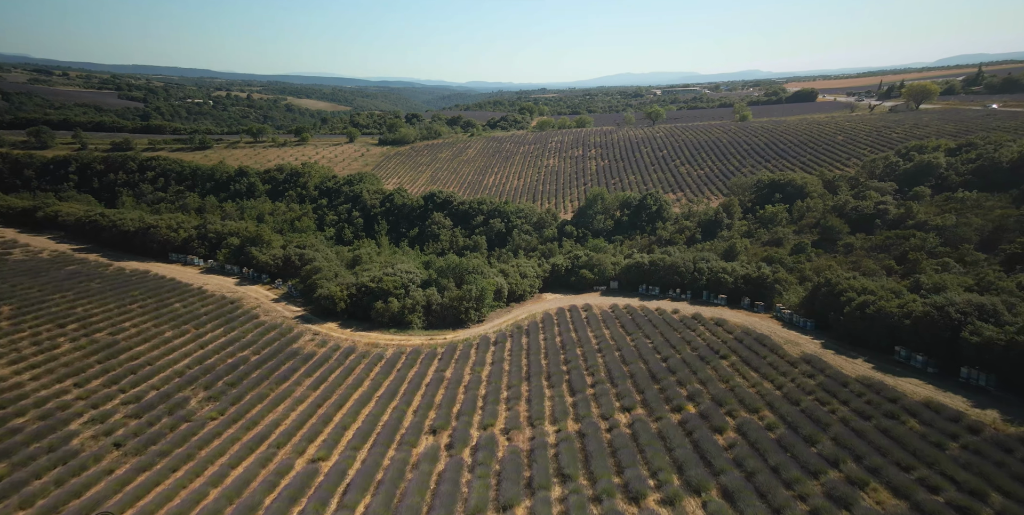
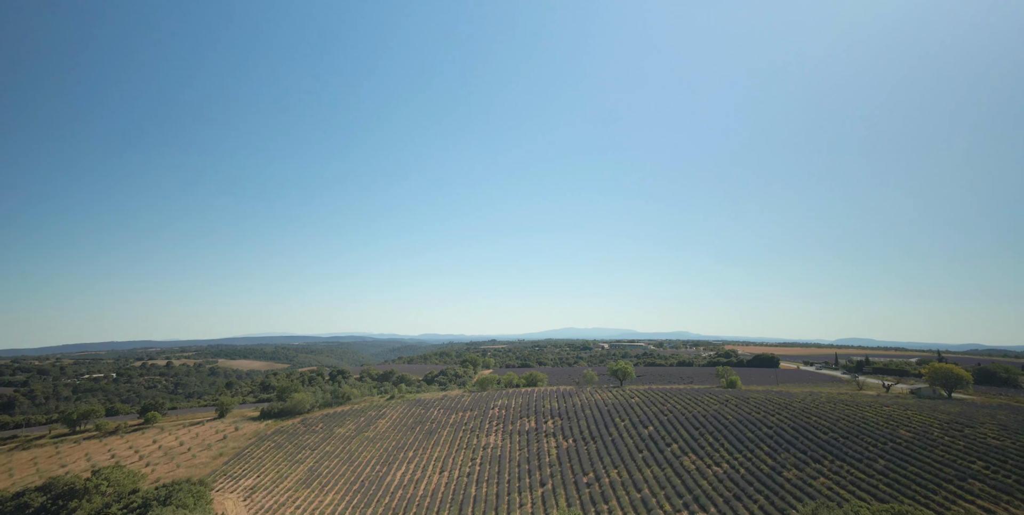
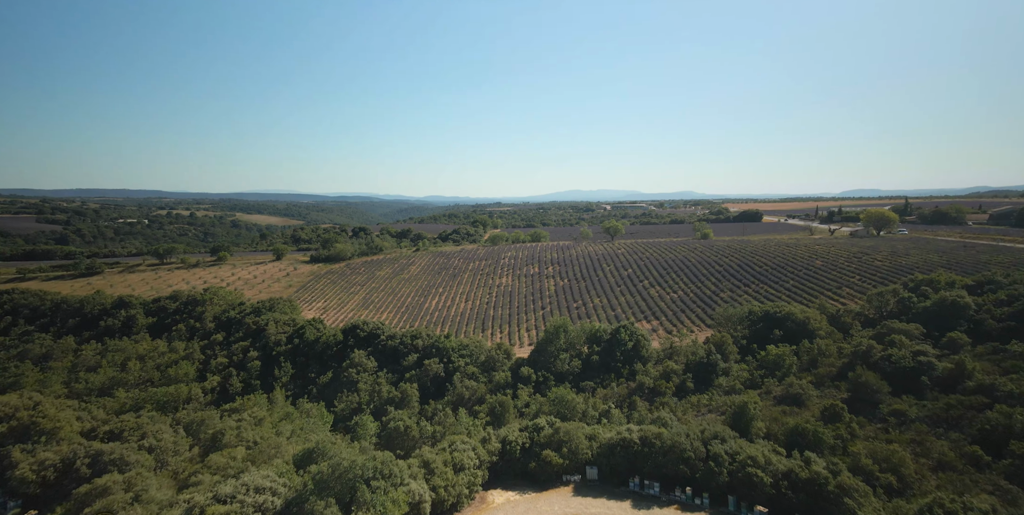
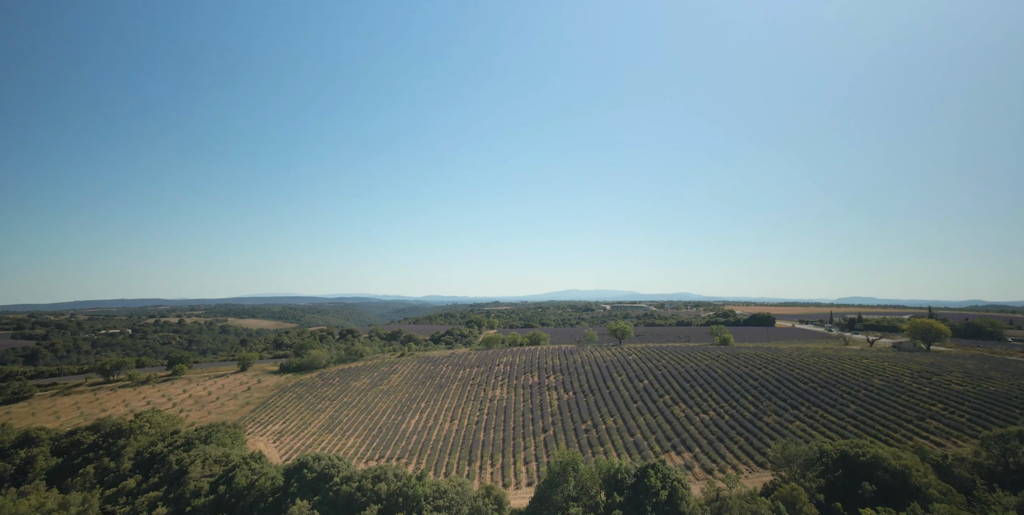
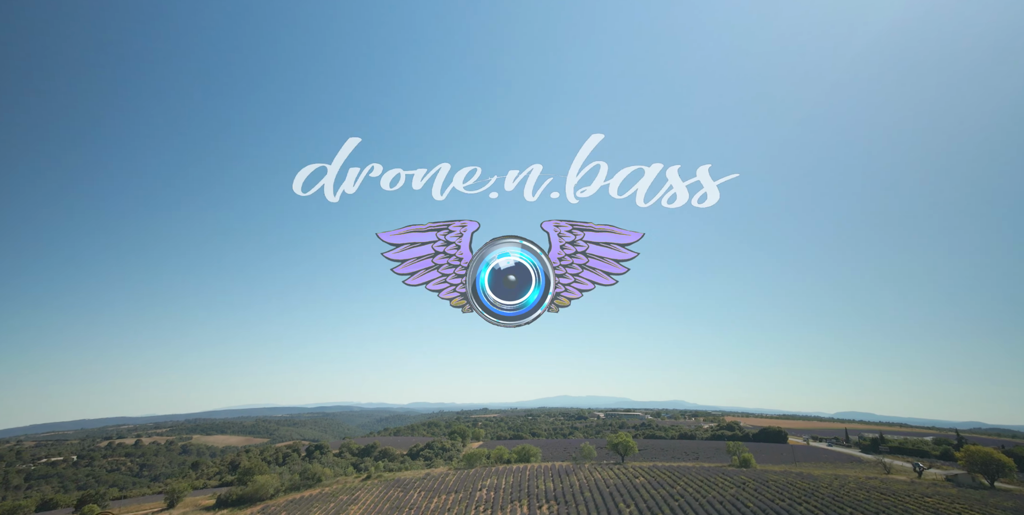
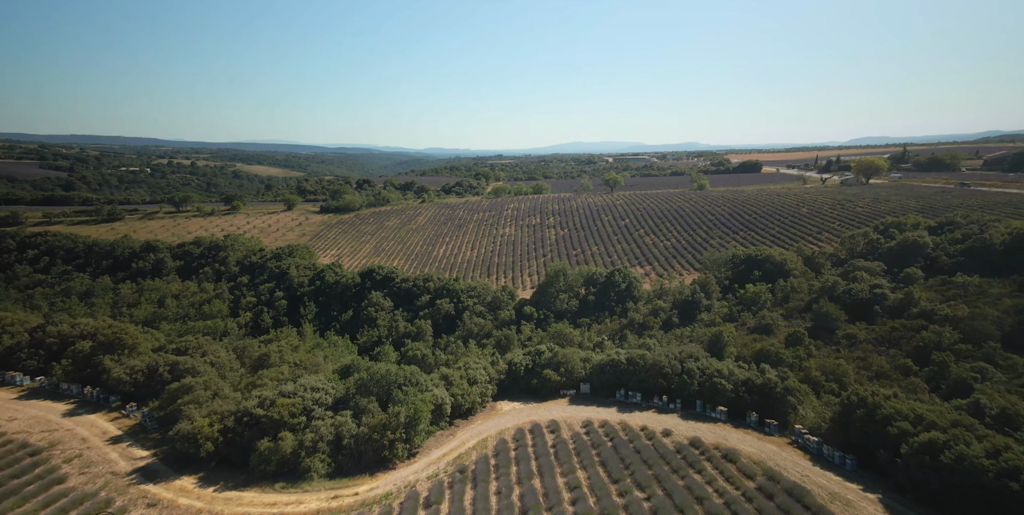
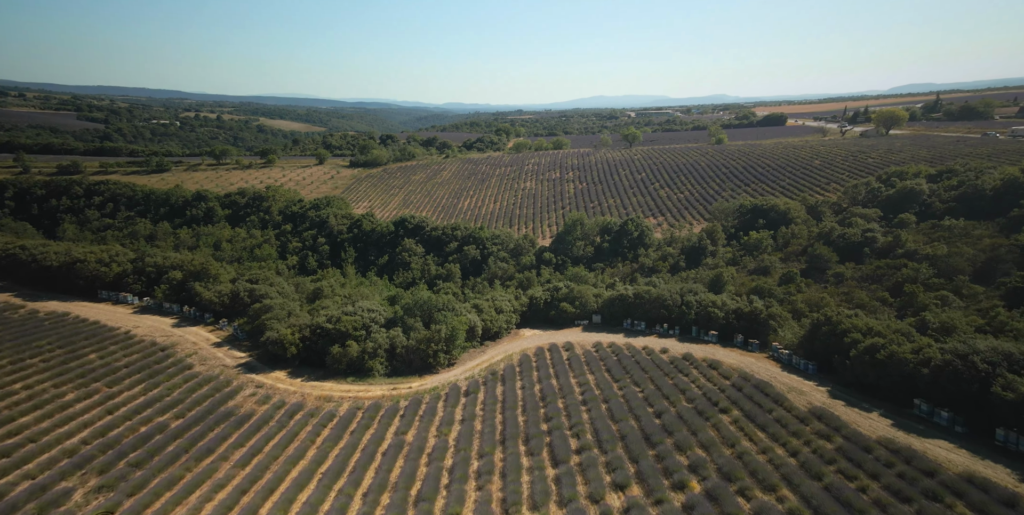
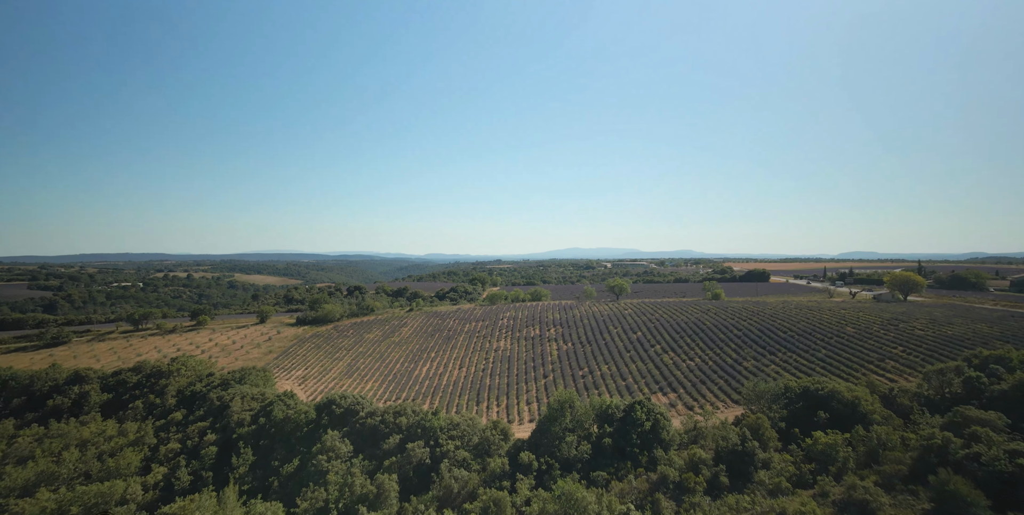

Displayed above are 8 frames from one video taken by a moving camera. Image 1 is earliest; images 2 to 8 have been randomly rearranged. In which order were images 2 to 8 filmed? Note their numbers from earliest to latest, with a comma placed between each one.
7, 6, 3, 8, 4, 2, 5
